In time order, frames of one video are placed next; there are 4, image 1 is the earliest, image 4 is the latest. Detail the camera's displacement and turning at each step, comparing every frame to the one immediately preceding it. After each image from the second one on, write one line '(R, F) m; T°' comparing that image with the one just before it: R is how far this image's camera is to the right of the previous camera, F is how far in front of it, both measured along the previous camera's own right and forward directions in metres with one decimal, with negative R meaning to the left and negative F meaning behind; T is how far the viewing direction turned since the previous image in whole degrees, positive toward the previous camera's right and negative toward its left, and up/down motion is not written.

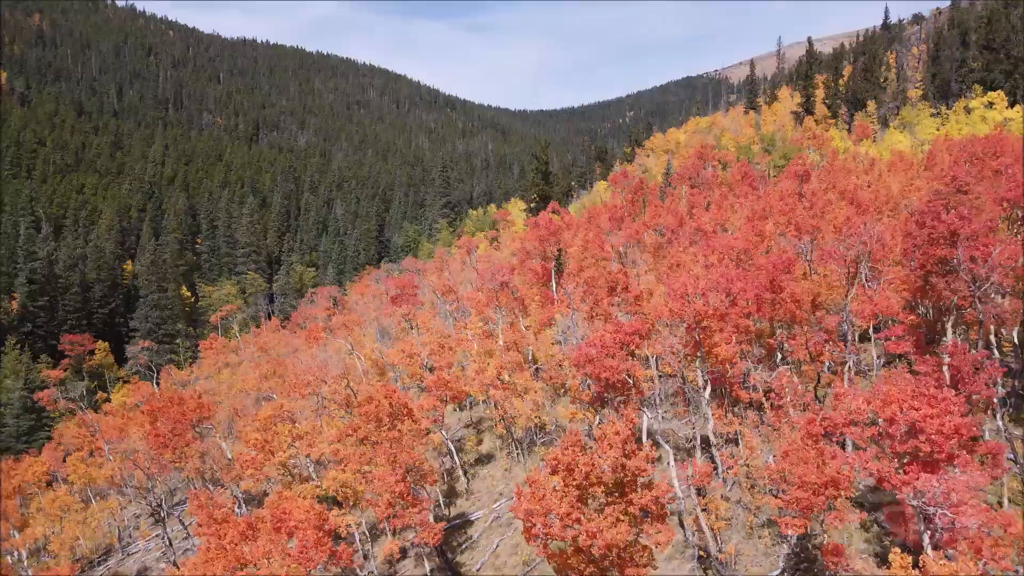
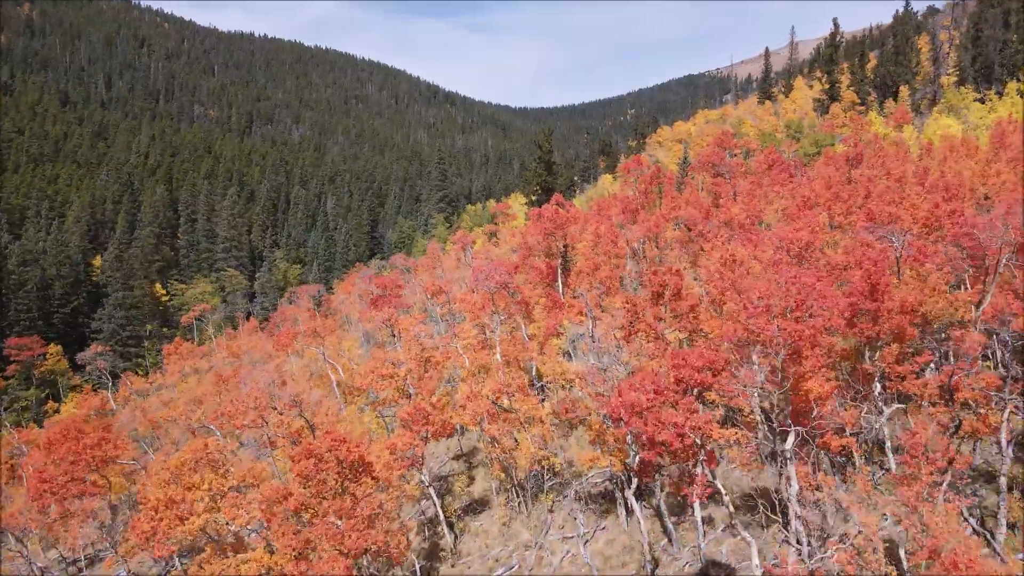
(0.0, +7.8) m; 0°
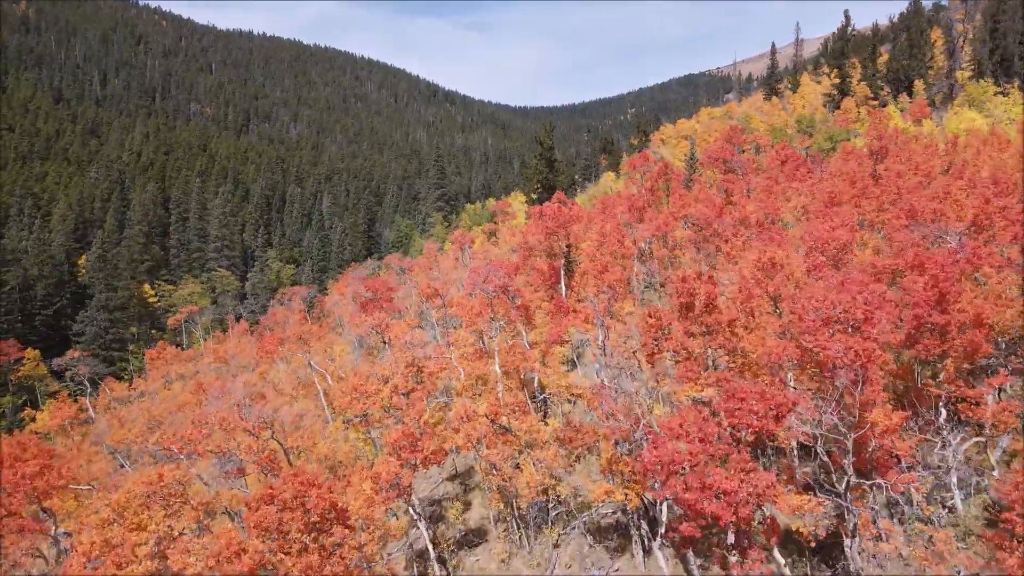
(0.0, +3.2) m; 0°
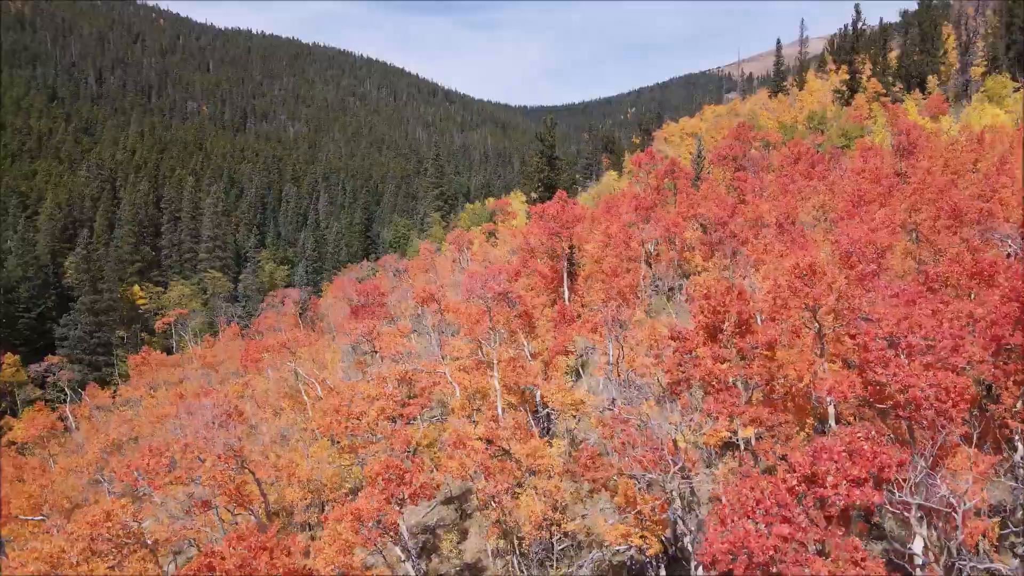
(0.0, +2.7) m; 0°
